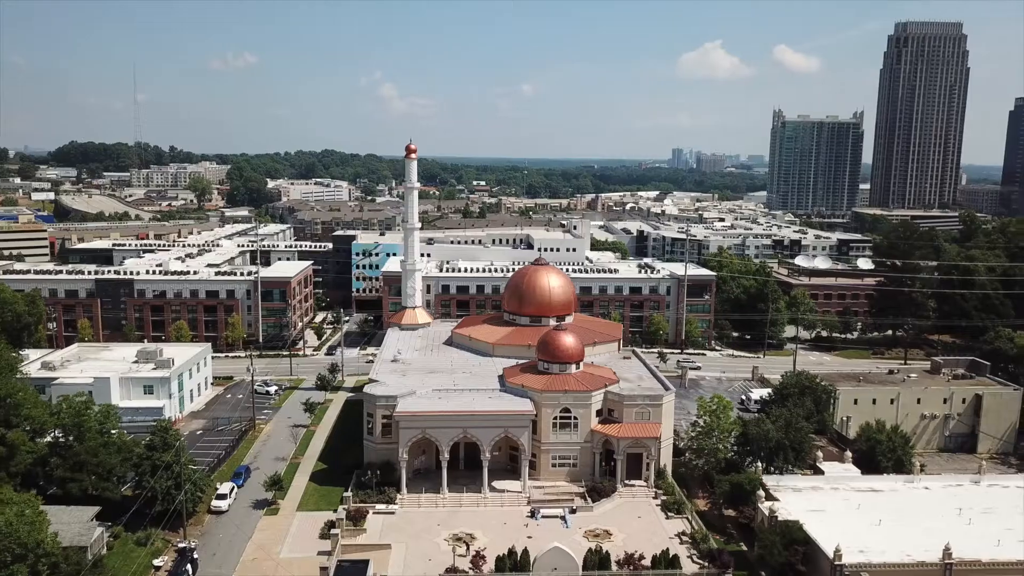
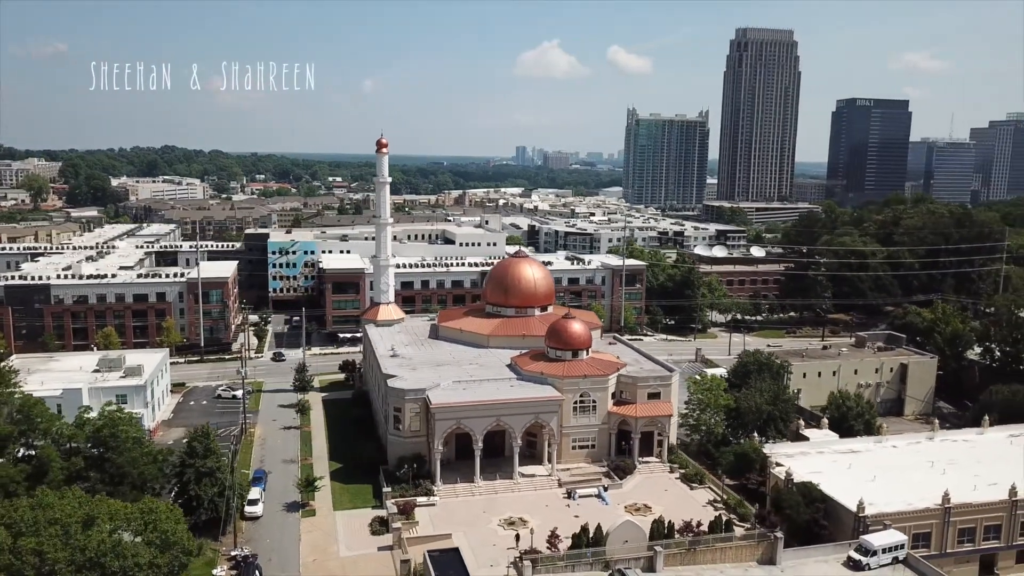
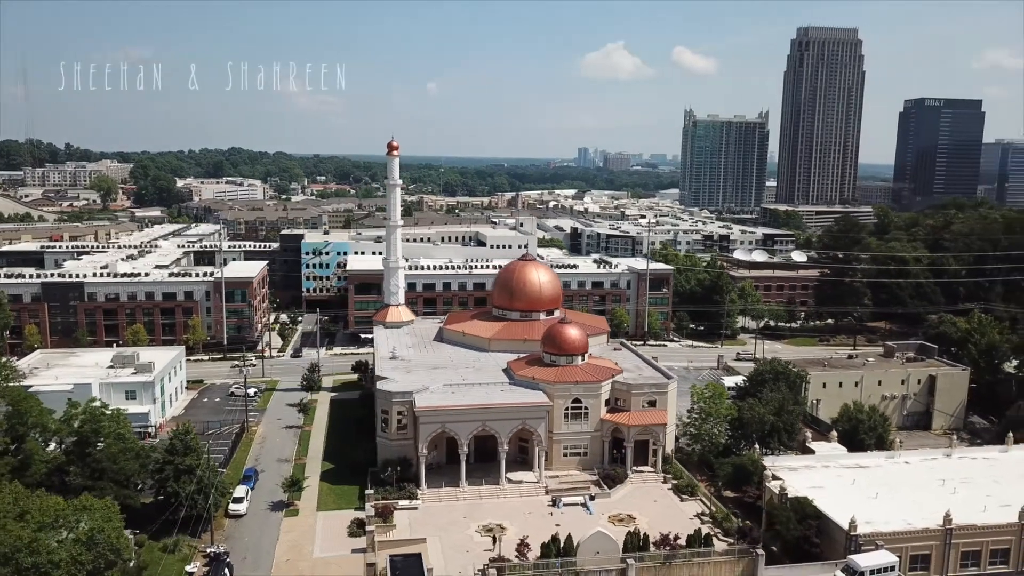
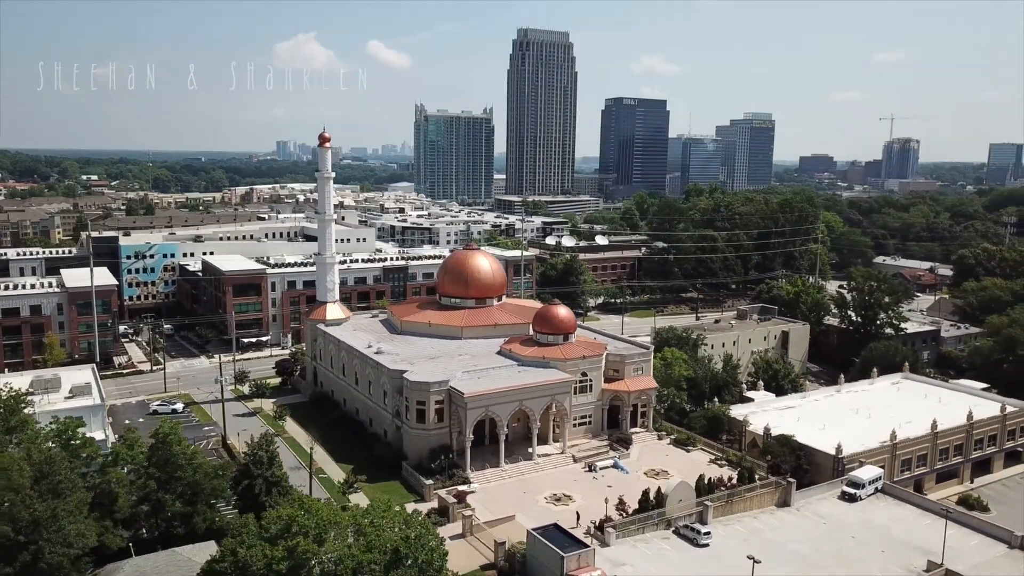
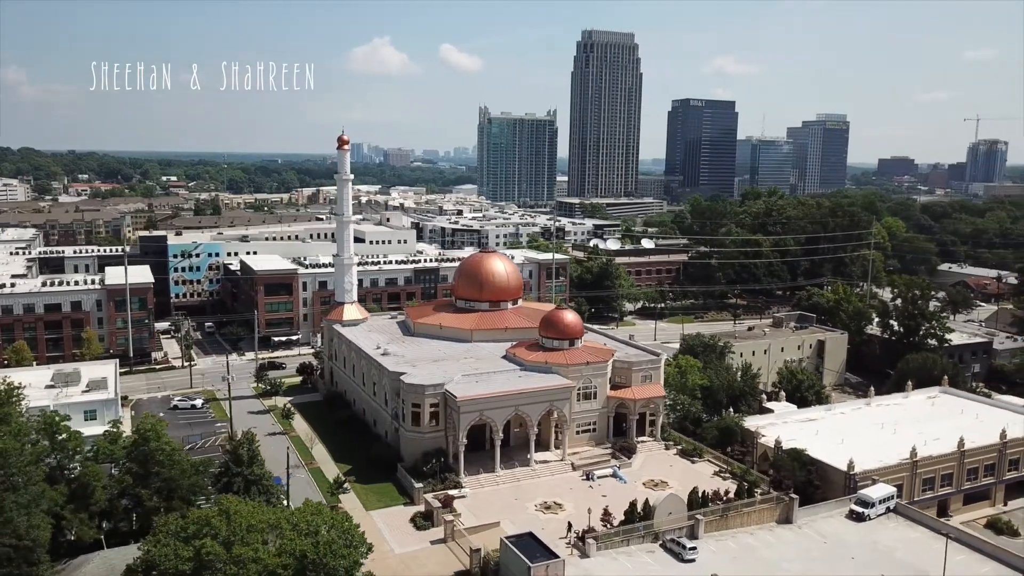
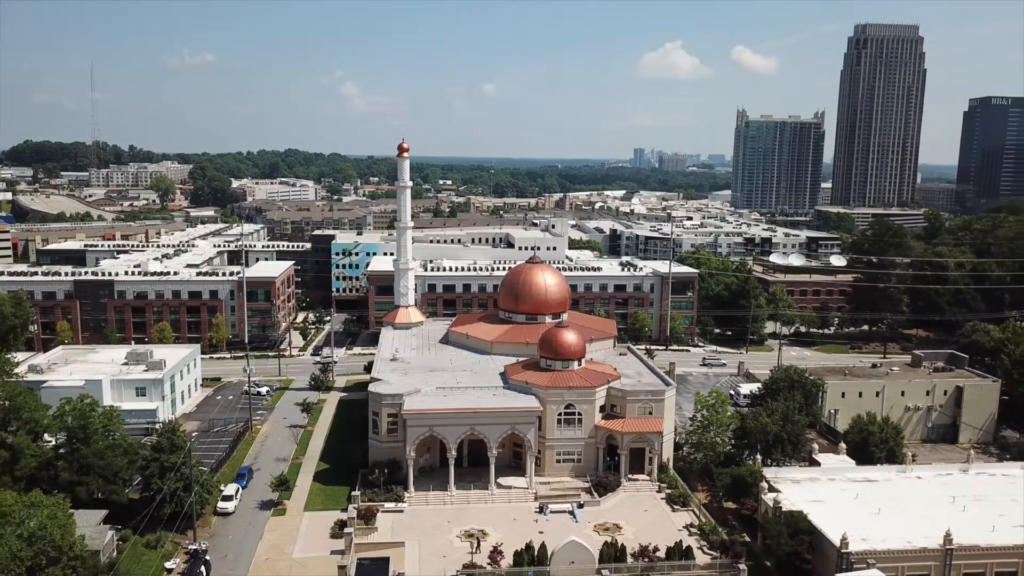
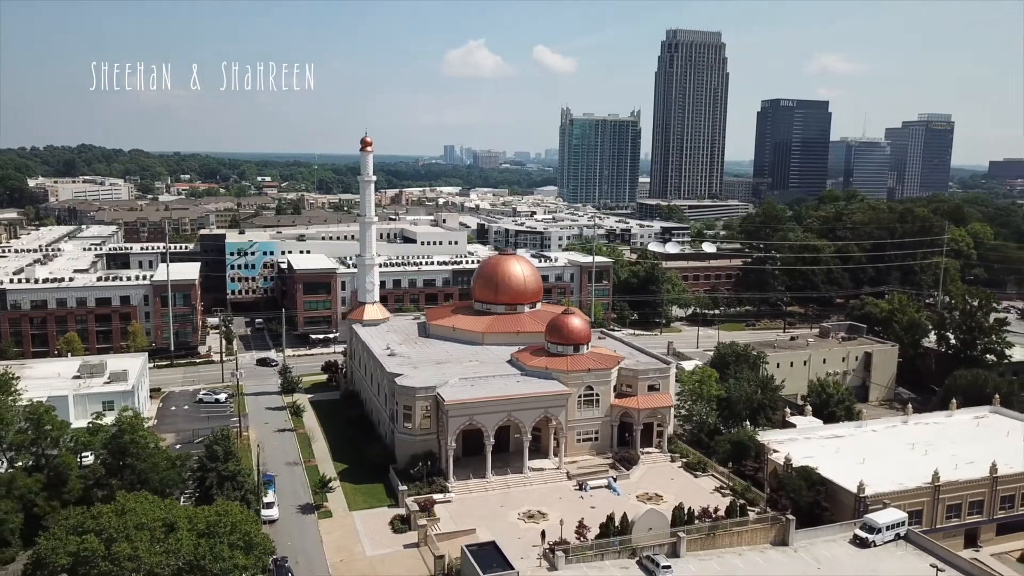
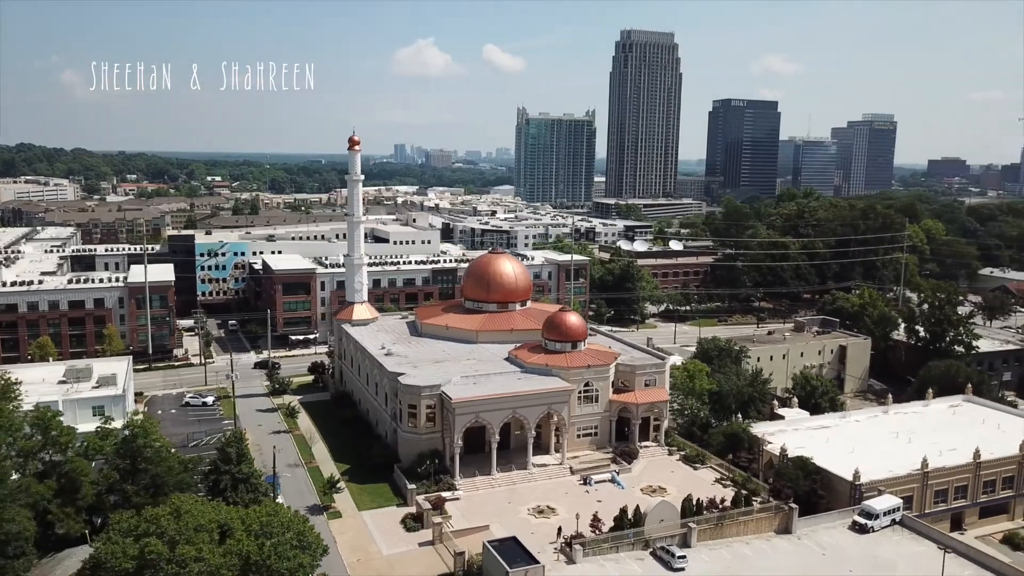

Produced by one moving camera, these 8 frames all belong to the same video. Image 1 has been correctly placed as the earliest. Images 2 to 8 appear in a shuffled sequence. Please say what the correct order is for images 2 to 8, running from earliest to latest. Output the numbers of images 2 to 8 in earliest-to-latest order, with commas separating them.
6, 3, 2, 7, 8, 5, 4
